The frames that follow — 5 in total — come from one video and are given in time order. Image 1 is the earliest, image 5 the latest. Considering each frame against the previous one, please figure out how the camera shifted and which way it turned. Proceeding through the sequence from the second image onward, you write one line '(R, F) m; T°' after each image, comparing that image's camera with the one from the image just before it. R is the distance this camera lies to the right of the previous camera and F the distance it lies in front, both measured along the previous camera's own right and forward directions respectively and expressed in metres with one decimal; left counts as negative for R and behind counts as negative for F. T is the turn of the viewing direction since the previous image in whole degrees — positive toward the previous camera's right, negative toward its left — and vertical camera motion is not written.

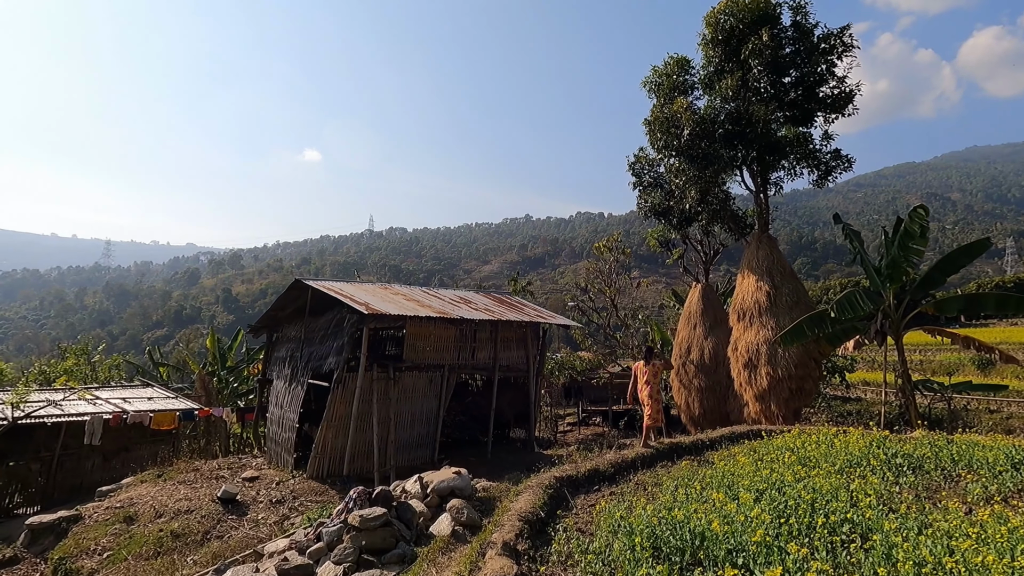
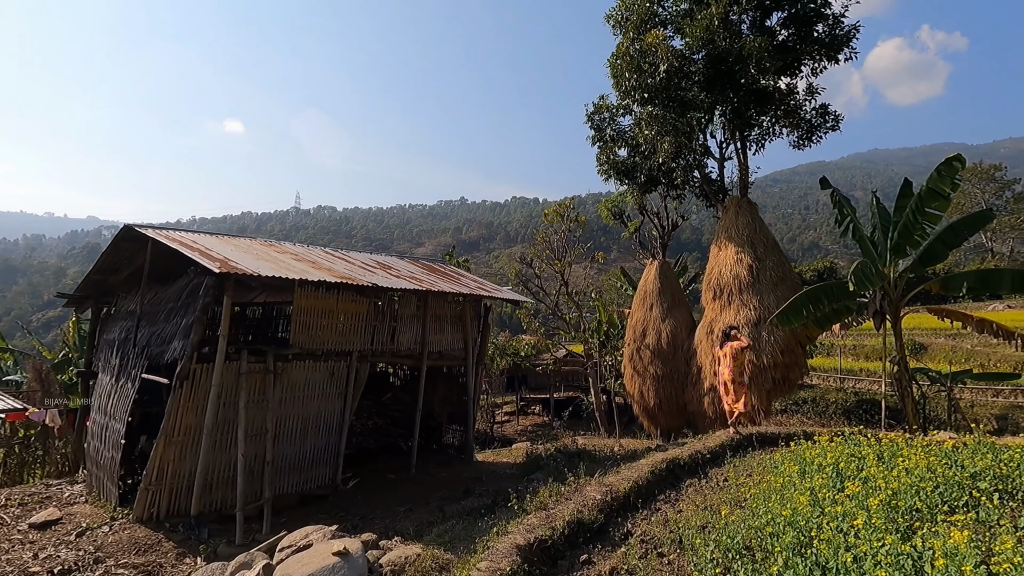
(0.0, +2.5) m; +7°
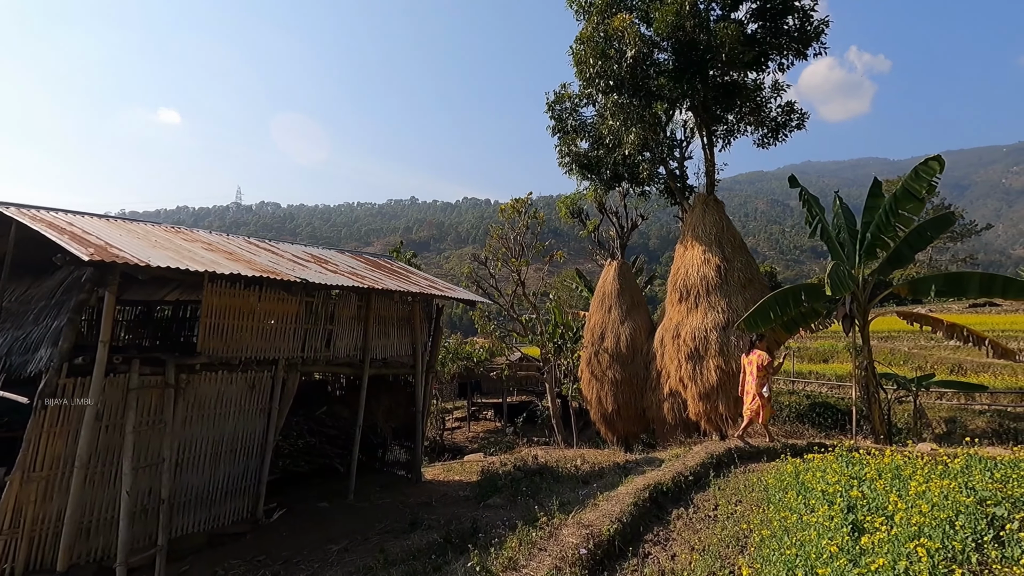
(-0.1, +0.9) m; +5°
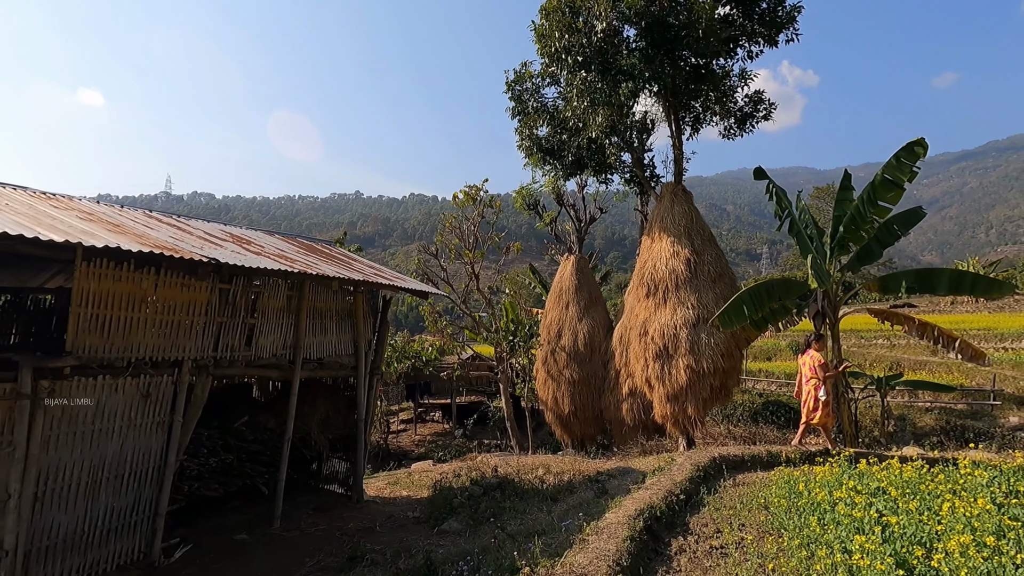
(-0.2, +0.9) m; +6°
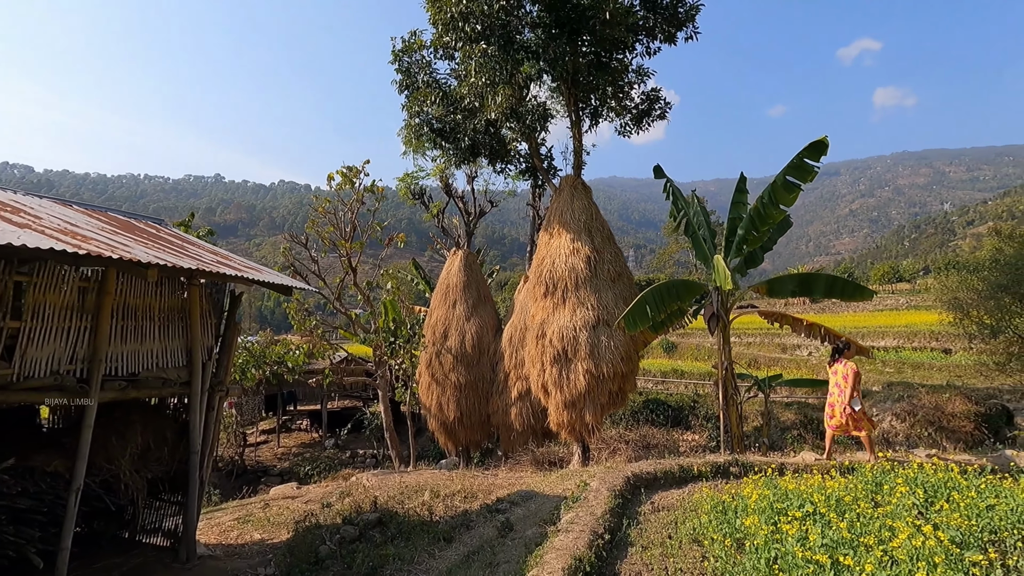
(-0.1, +1.0) m; +13°
